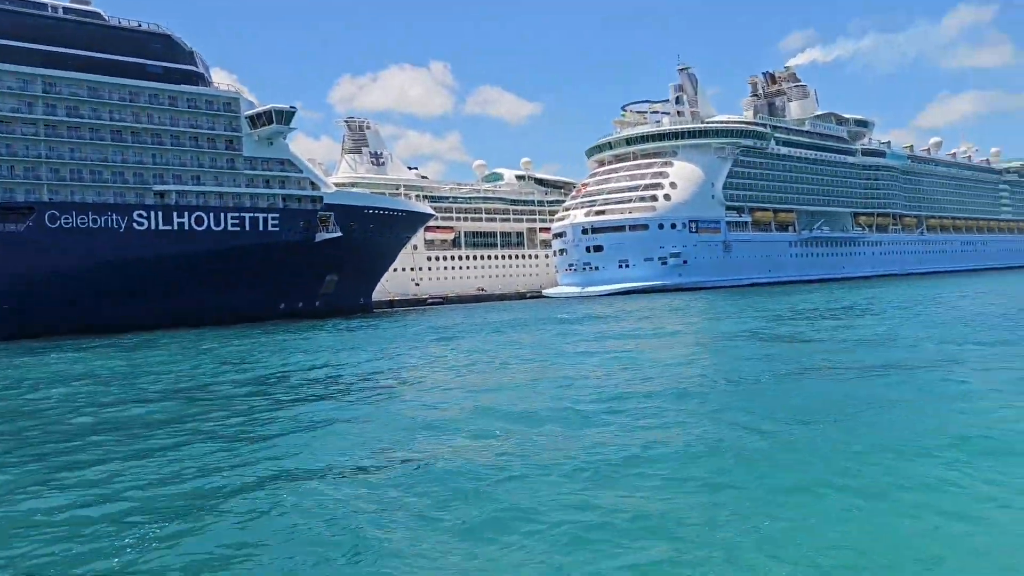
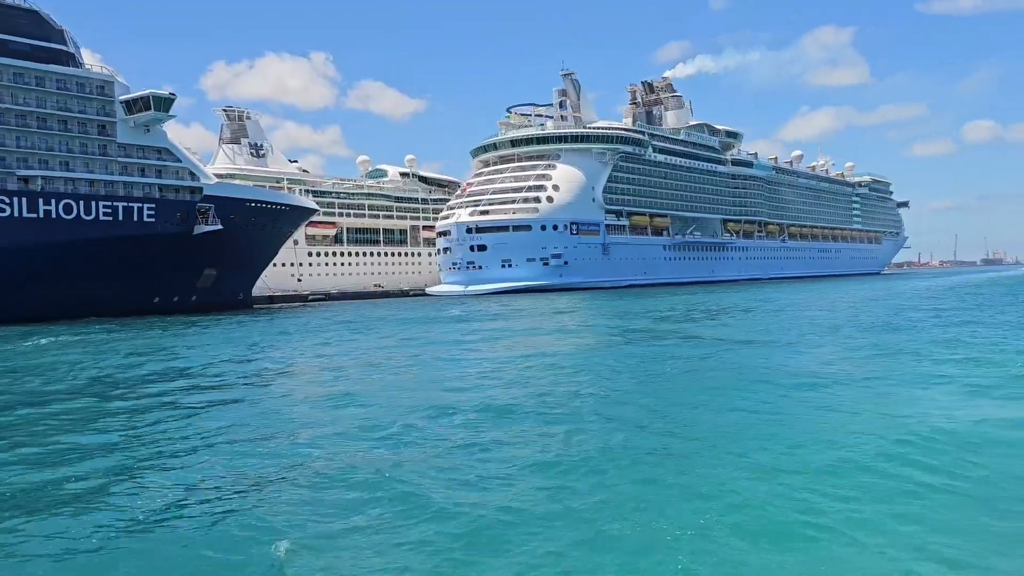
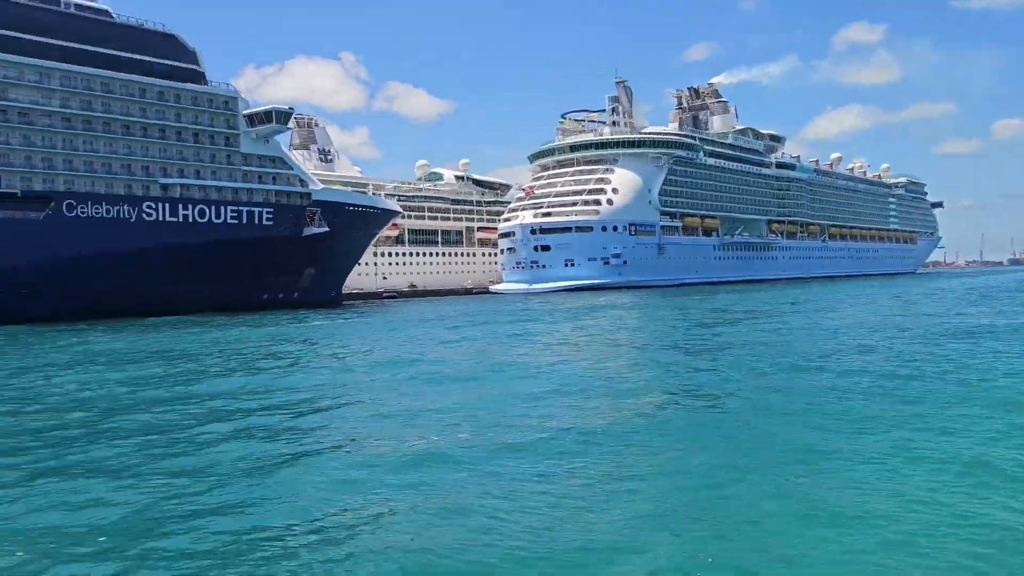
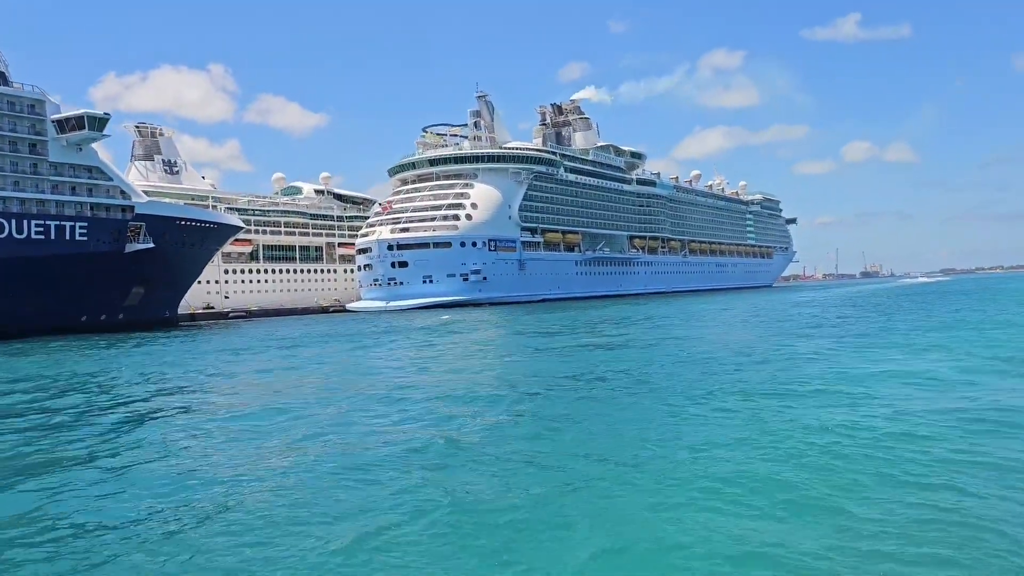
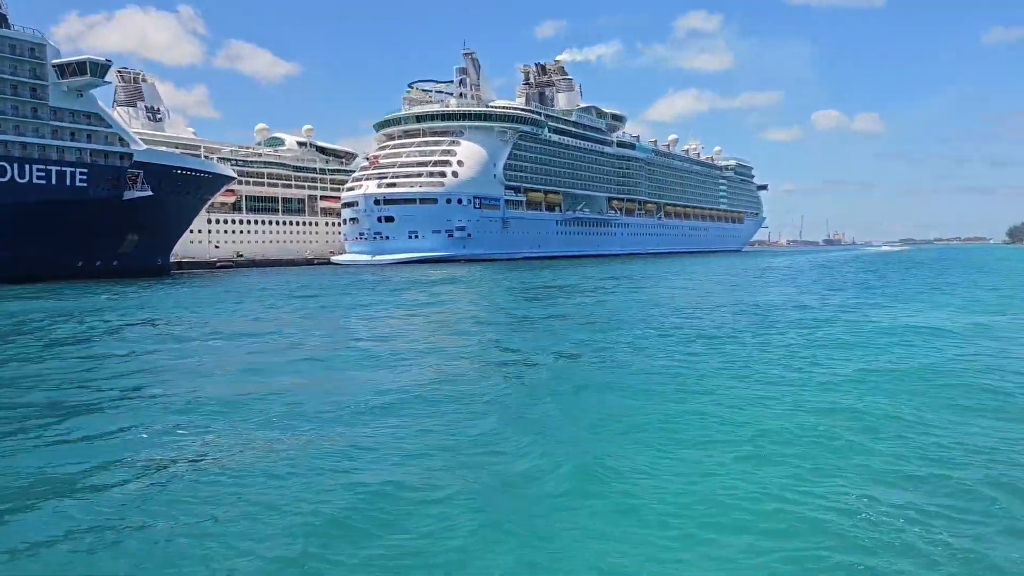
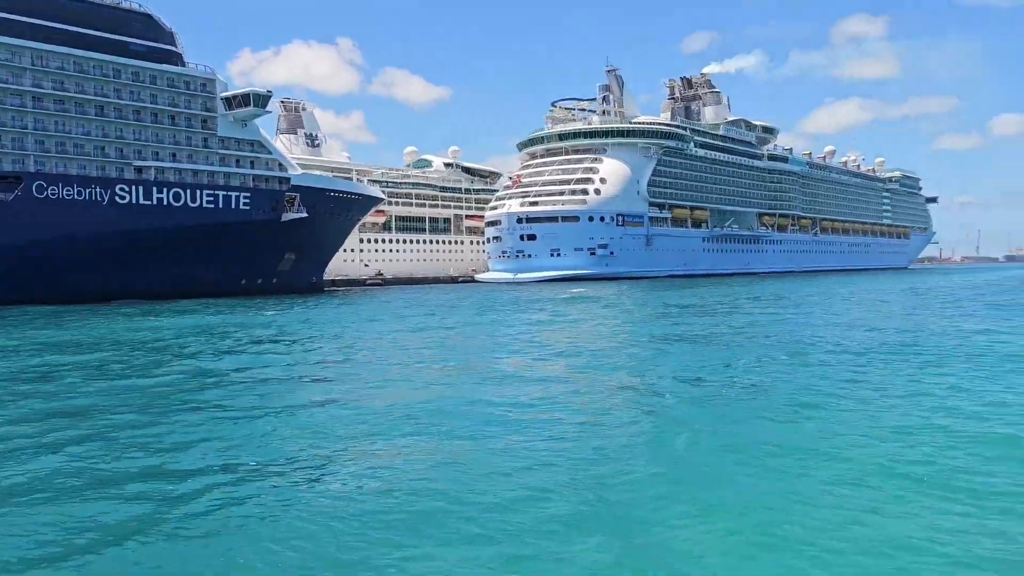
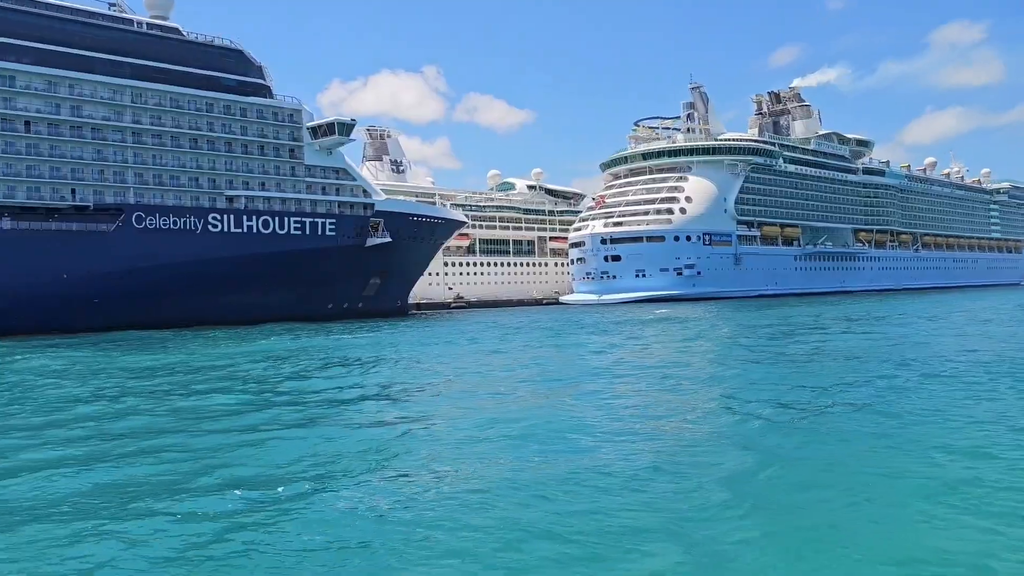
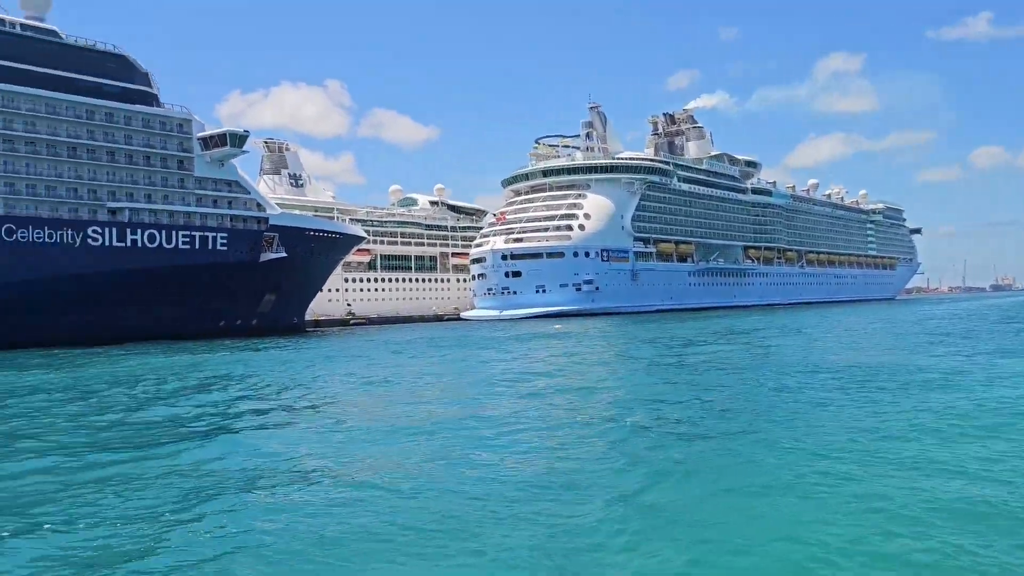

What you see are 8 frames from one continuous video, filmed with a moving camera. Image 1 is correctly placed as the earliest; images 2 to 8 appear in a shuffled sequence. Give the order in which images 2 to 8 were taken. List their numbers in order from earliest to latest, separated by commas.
2, 4, 8, 7, 6, 5, 3
